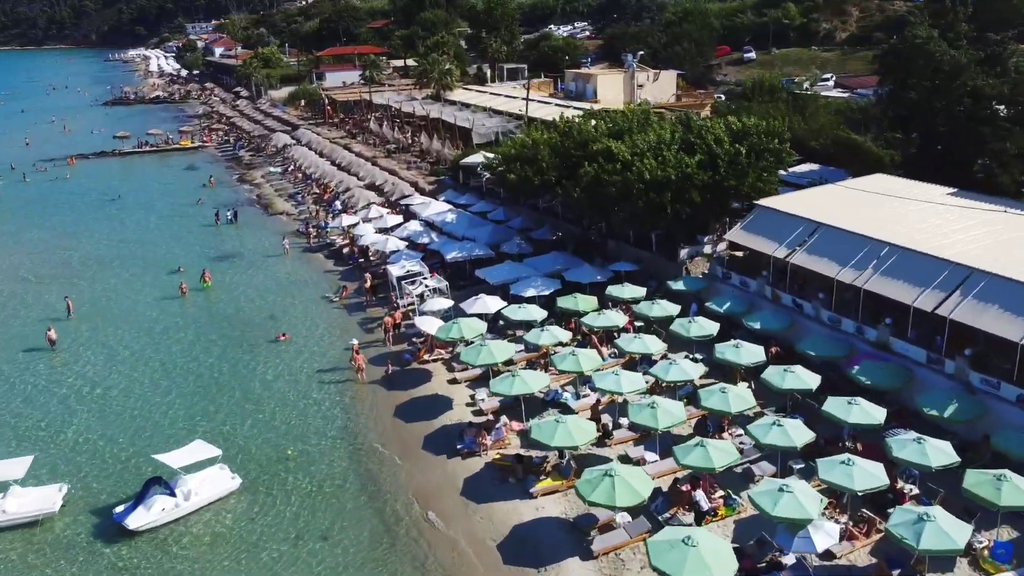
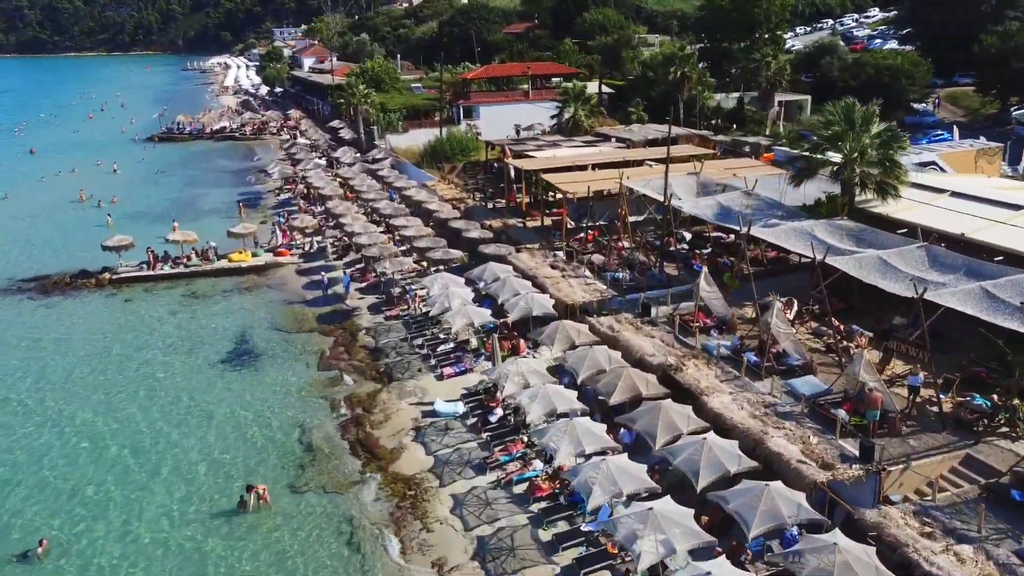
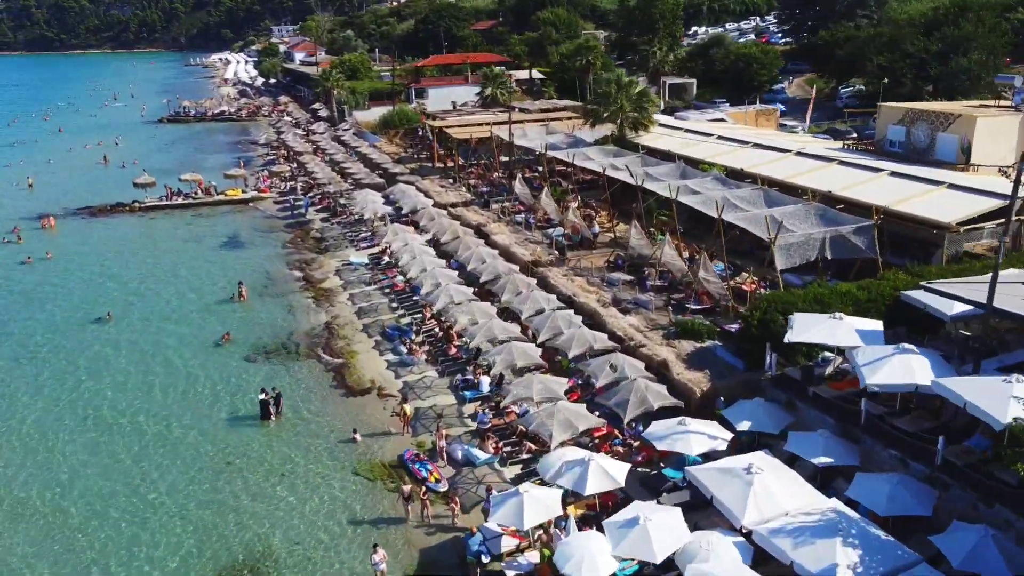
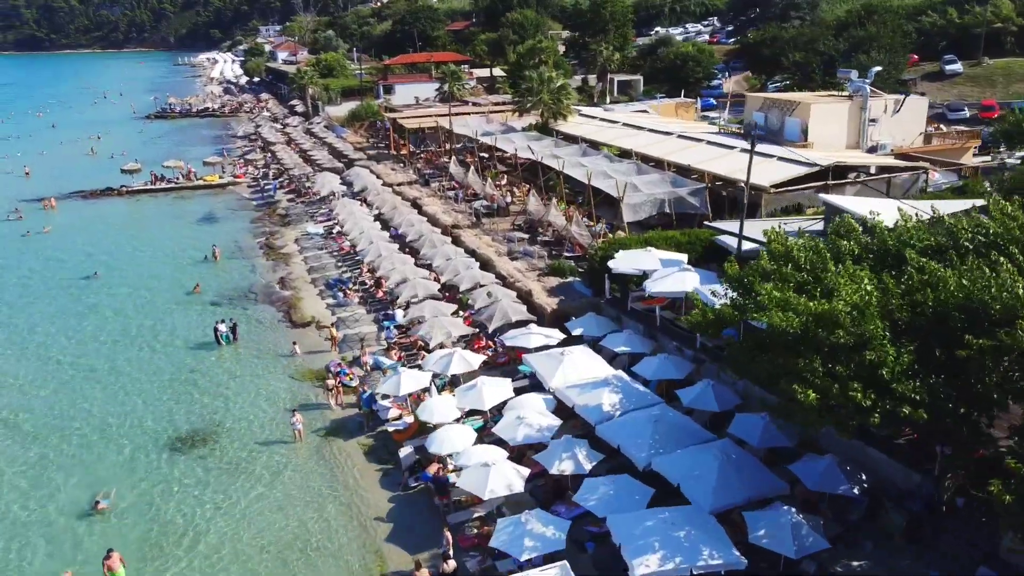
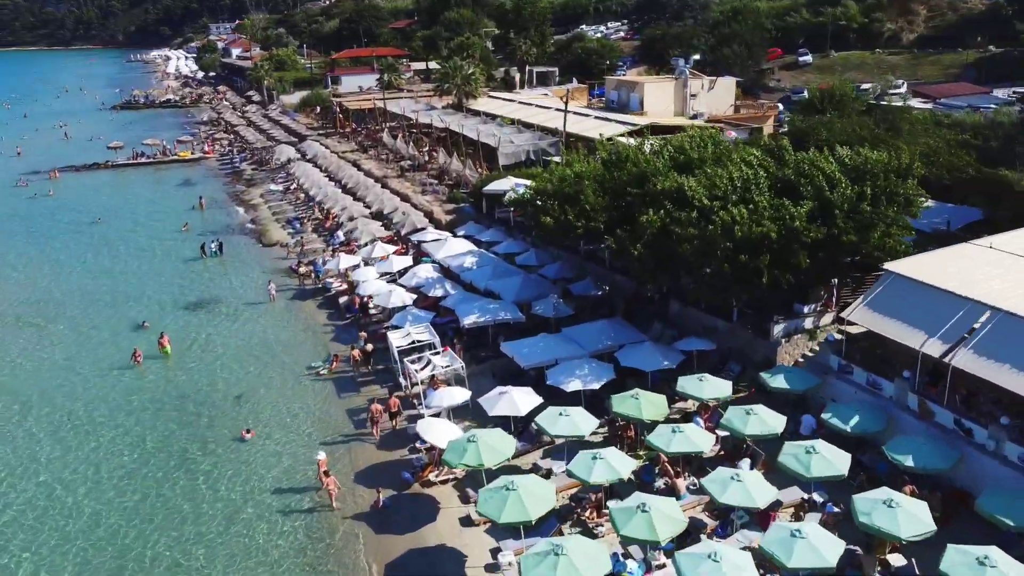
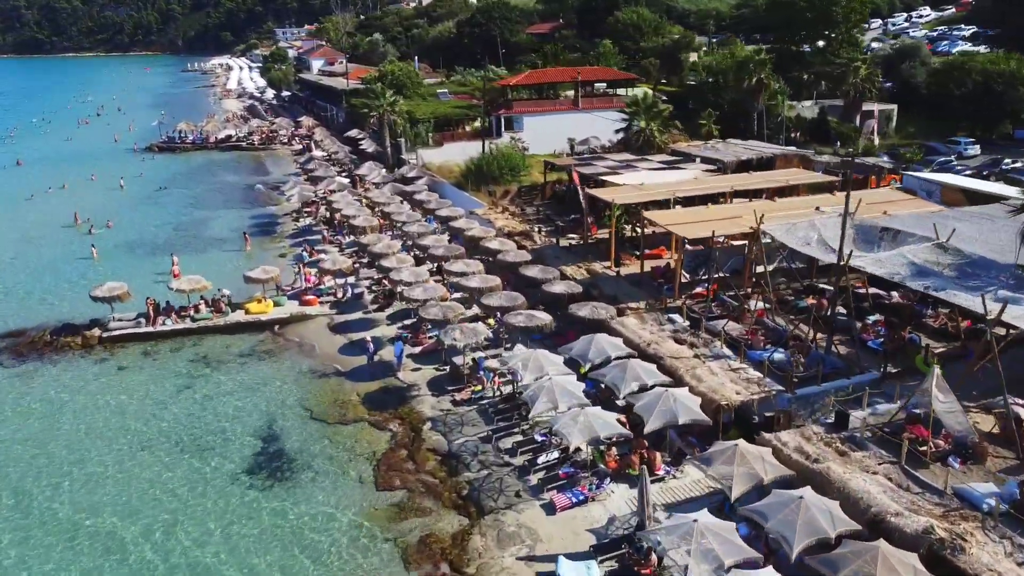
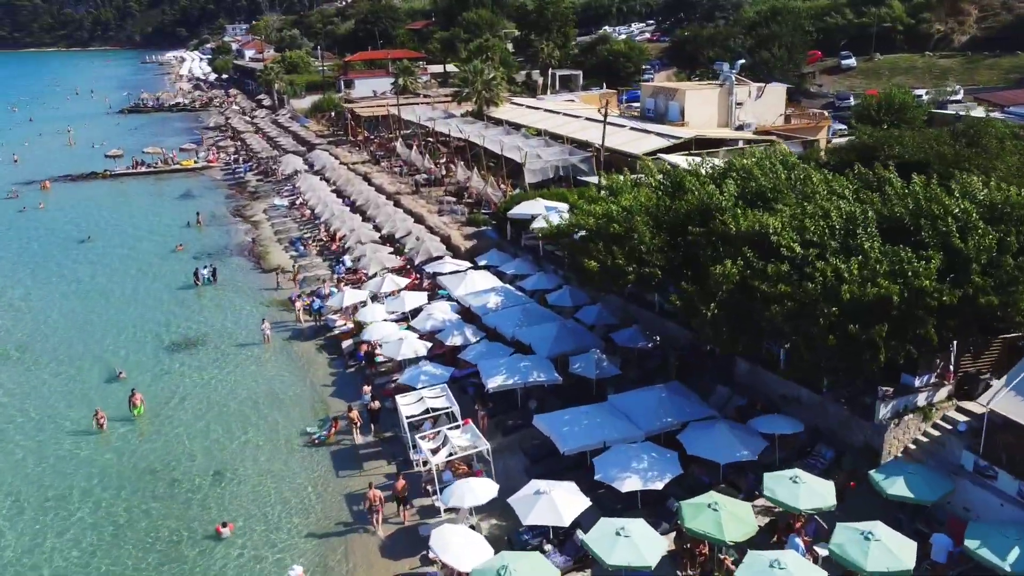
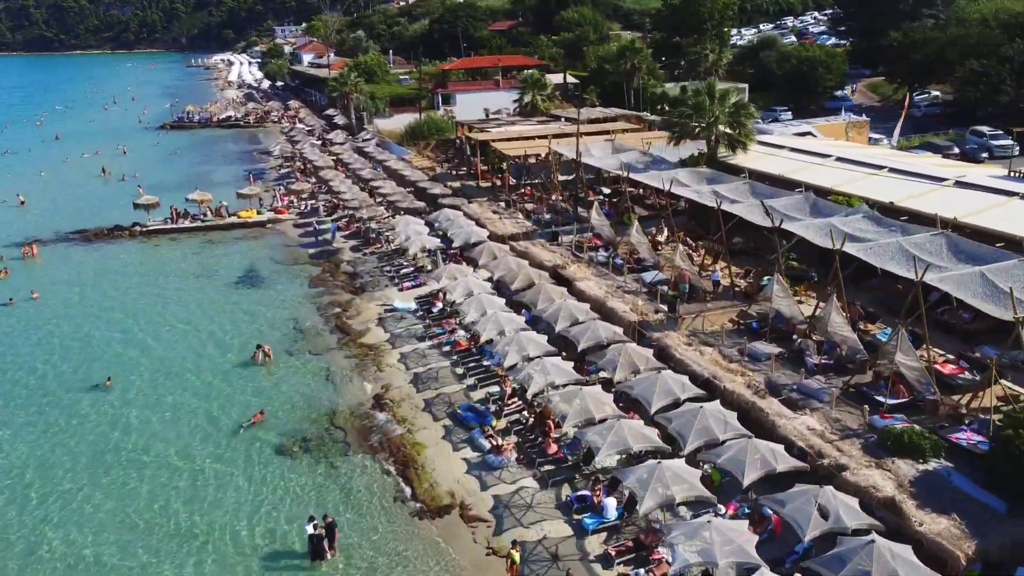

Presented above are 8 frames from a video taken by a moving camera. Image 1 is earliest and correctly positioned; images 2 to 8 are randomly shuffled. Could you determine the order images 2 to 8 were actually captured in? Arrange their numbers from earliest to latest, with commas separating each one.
5, 7, 4, 3, 8, 2, 6
